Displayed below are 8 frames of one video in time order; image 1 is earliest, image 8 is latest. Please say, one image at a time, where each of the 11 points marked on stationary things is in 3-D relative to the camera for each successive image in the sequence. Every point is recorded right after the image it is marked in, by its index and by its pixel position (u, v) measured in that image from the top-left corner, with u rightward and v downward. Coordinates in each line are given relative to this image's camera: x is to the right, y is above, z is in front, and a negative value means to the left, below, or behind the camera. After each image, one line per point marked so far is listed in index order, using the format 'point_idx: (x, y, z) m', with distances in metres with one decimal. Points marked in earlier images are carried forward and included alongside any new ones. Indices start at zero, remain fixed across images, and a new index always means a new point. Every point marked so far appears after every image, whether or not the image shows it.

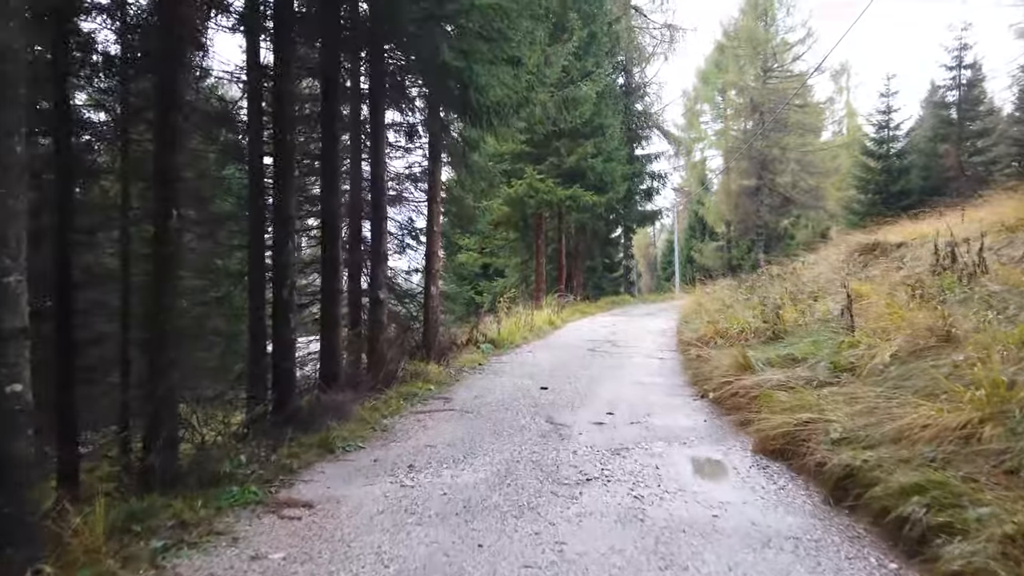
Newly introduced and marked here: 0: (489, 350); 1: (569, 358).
0: (-0.3, -0.9, +10.4) m
1: (+0.7, -0.8, +8.8) m
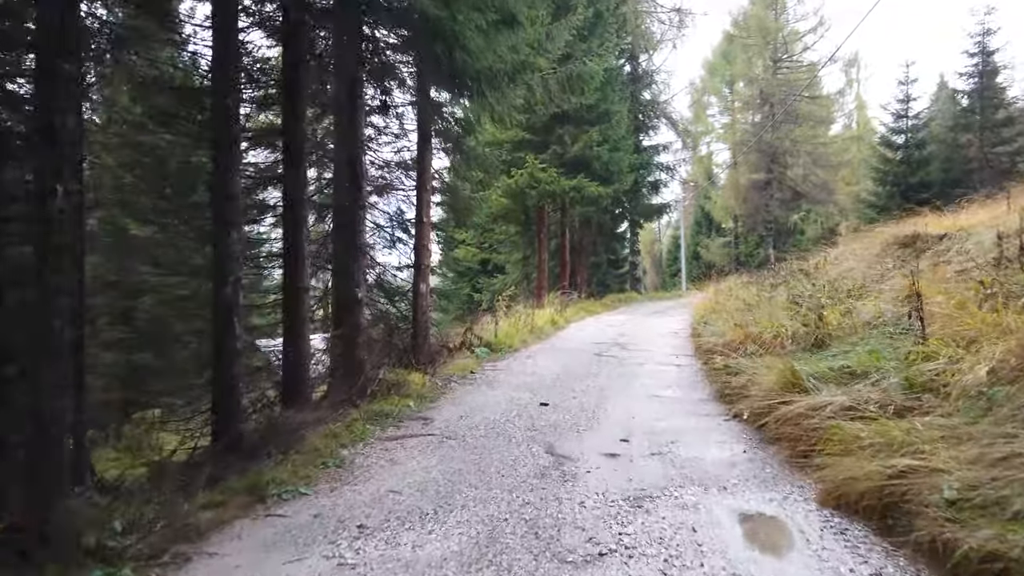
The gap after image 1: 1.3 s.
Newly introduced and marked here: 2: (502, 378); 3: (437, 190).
0: (-0.4, -0.8, +9.4) m
1: (+0.7, -0.8, +7.7) m
2: (-0.1, -0.8, +6.8) m
3: (-0.9, +1.2, +10.0) m
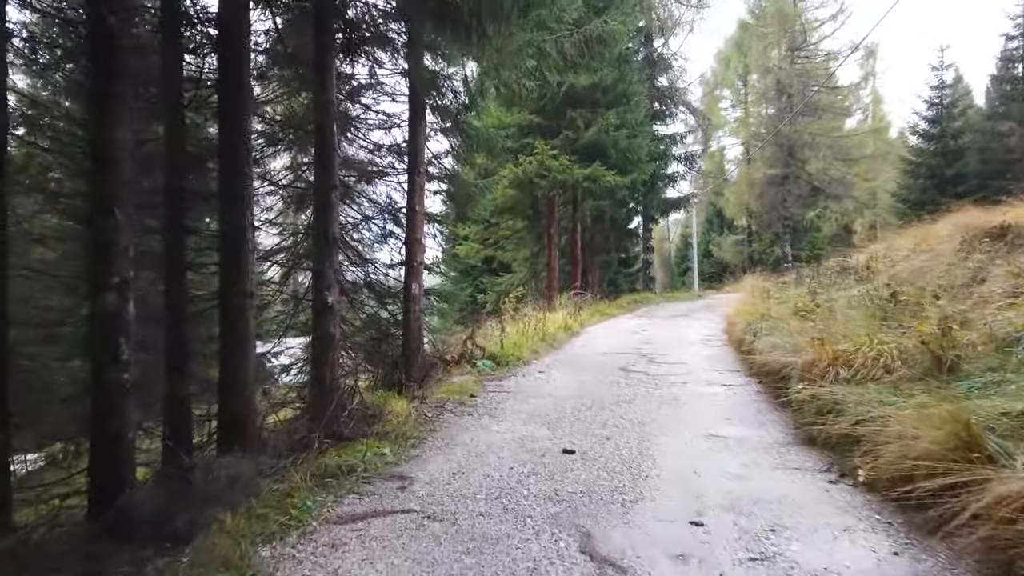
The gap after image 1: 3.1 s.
0: (-0.3, -0.9, +7.9) m
1: (+0.7, -0.8, +6.3) m
2: (0.0, -0.9, +5.3) m
3: (-0.8, +1.2, +8.5) m
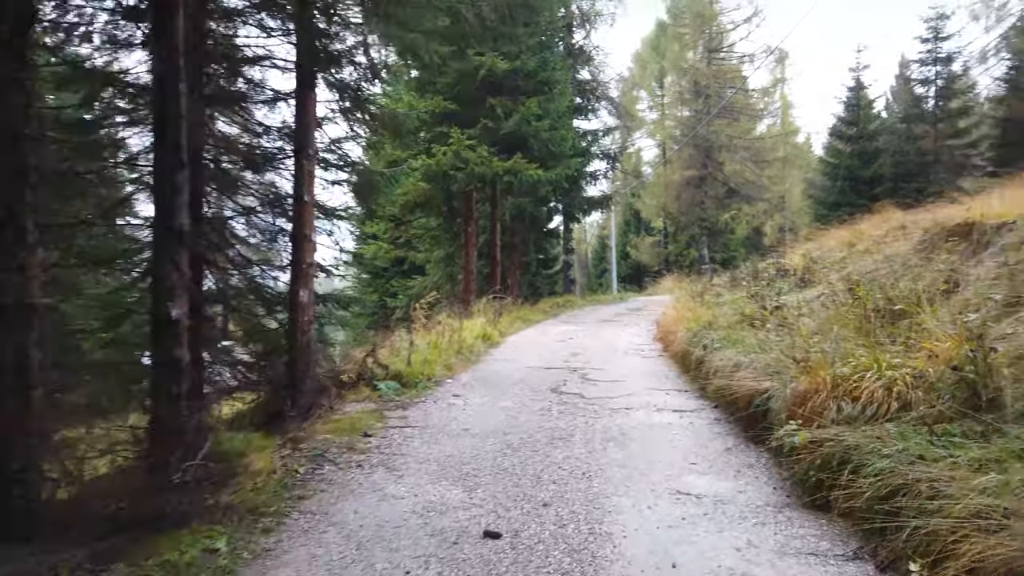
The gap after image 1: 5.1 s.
0: (-1.1, -0.9, +6.7) m
1: (+0.1, -0.9, +5.1) m
2: (-0.5, -0.9, +4.0) m
3: (-1.7, +1.2, +7.2) m
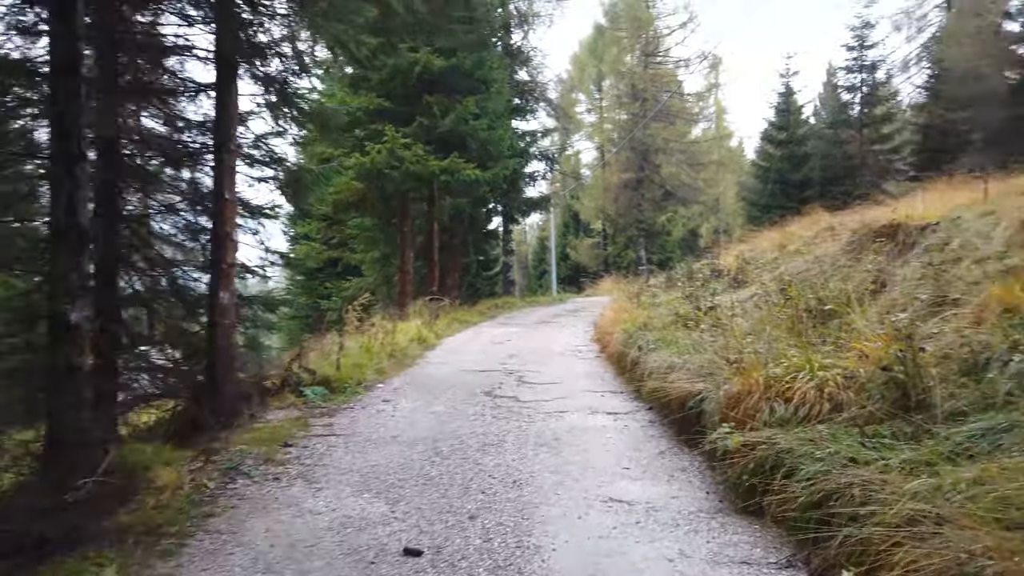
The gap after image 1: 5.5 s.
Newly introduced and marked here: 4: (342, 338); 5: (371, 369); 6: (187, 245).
0: (-1.6, -0.9, +6.4) m
1: (-0.3, -0.9, +4.9) m
2: (-0.9, -0.9, +3.8) m
3: (-2.3, +1.1, +6.9) m
4: (-2.0, -0.6, +8.6) m
5: (-1.4, -0.8, +7.4) m
6: (-2.6, +0.3, +5.9) m
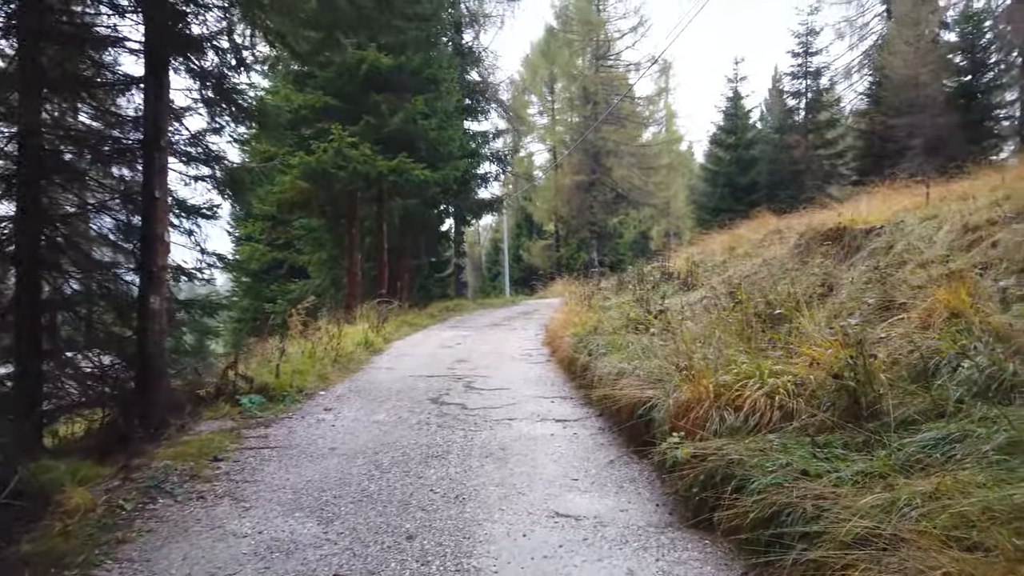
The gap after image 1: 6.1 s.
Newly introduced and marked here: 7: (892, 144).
0: (-2.1, -1.0, +6.1) m
1: (-0.7, -0.9, +4.7) m
2: (-1.2, -0.9, +3.6) m
3: (-2.8, +1.1, +6.5) m
4: (-2.5, -0.6, +8.3) m
5: (-1.9, -0.8, +7.1) m
6: (-3.0, +0.3, +5.6) m
7: (+6.5, +2.5, +12.9) m
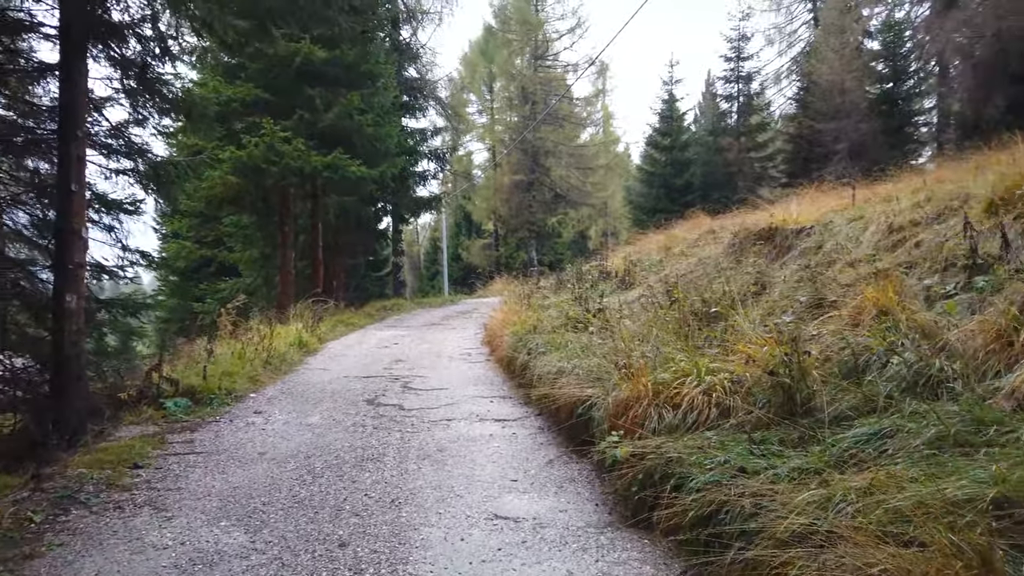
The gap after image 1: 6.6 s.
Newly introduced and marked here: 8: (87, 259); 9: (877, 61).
0: (-2.6, -0.9, +5.9) m
1: (-1.1, -0.9, +4.6) m
2: (-1.5, -0.9, +3.4) m
3: (-3.3, +1.1, +6.2) m
4: (-3.2, -0.6, +8.0) m
5: (-2.5, -0.8, +6.9) m
6: (-3.4, +0.3, +5.3) m
7: (+5.5, +2.5, +13.3) m
8: (-3.6, +0.2, +6.4) m
9: (+5.9, +3.7, +12.1) m
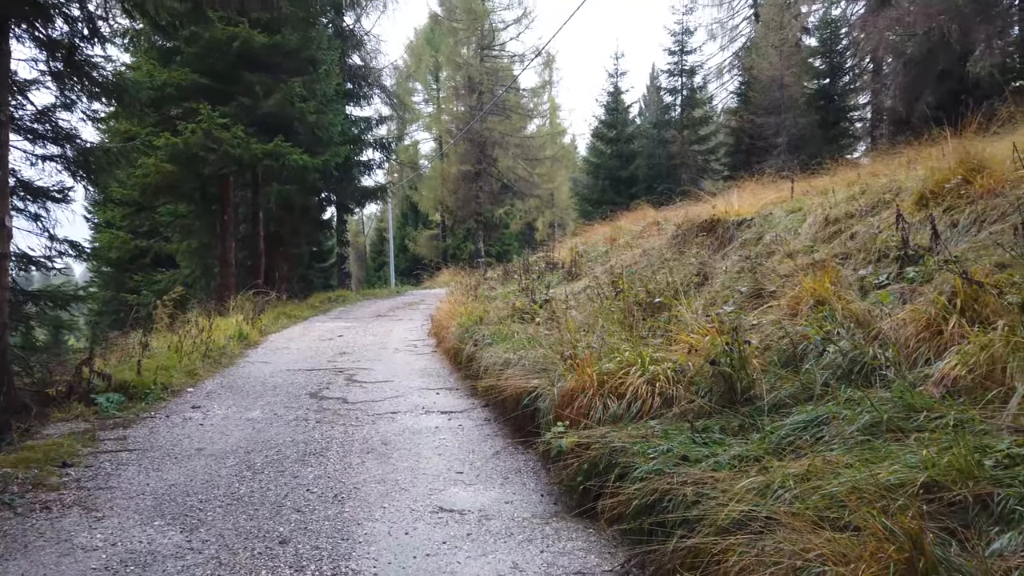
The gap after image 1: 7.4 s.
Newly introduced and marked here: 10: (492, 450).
0: (-3.0, -0.9, +5.7) m
1: (-1.4, -0.8, +4.5) m
2: (-1.7, -0.9, +3.3) m
3: (-3.8, +1.2, +5.9) m
4: (-3.8, -0.5, +7.7) m
5: (-2.9, -0.7, +6.7) m
6: (-3.8, +0.4, +5.0) m
7: (+4.5, +2.7, +13.6) m
8: (-4.0, +0.3, +6.1) m
9: (+5.0, +3.8, +12.4) m
10: (-0.1, -0.8, +3.9) m
